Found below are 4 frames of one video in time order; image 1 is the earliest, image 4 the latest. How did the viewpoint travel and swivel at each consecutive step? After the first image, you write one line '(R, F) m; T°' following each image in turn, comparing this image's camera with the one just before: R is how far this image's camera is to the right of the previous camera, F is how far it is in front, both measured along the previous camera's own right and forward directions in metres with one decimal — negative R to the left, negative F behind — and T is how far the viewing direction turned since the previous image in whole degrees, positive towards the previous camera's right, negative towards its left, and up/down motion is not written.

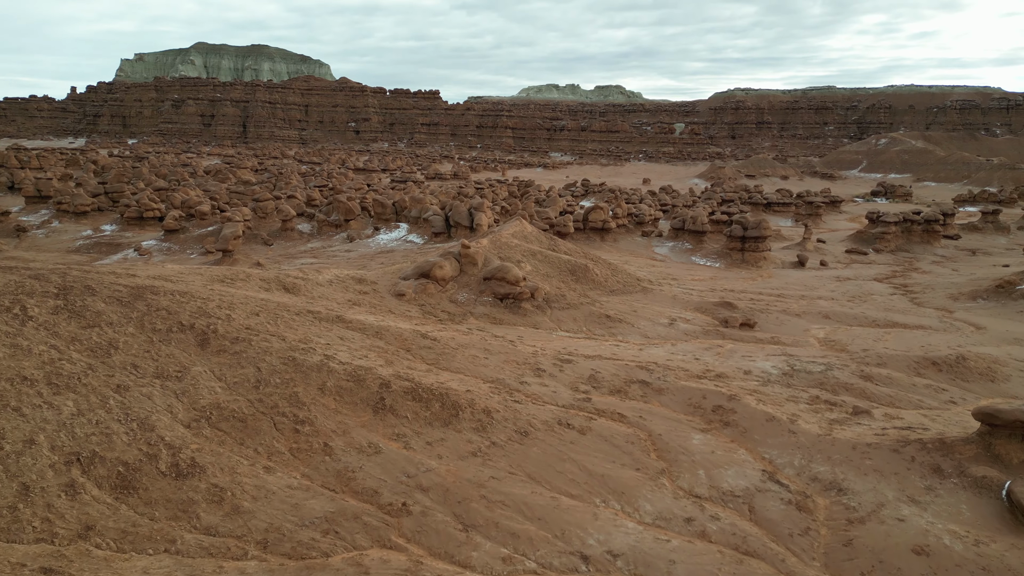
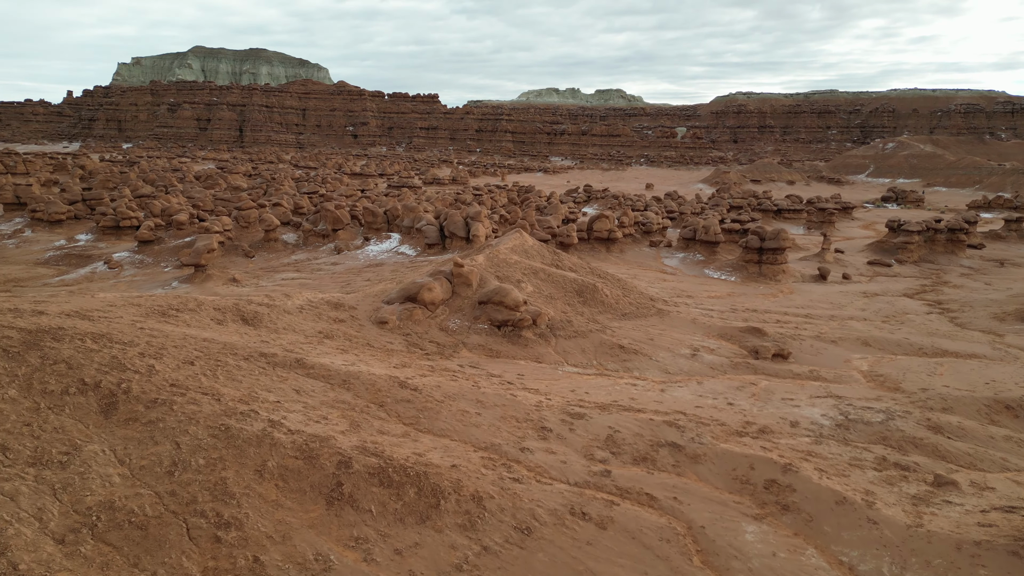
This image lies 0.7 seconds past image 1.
(0.0, +0.8) m; 0°
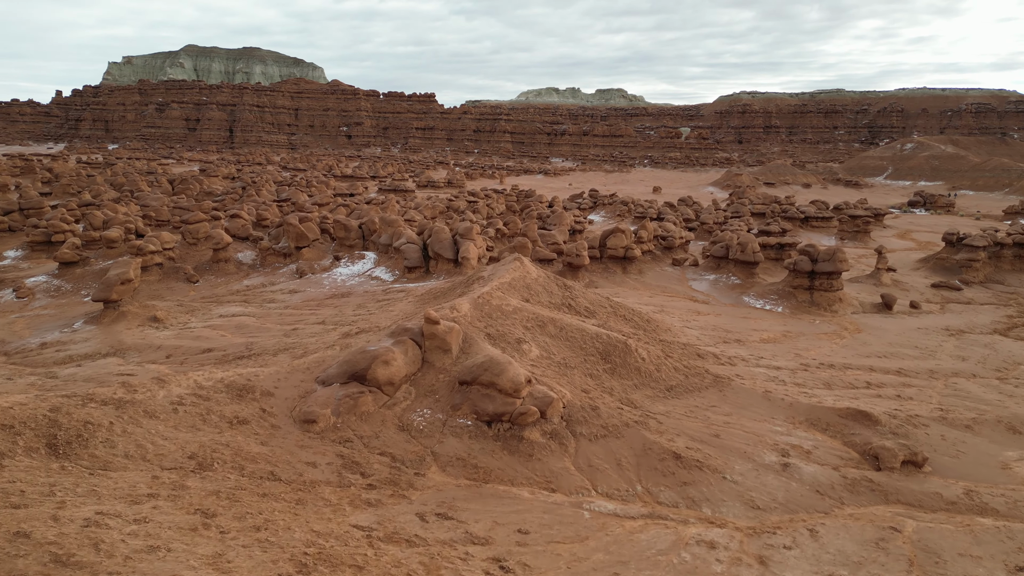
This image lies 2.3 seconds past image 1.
(0.0, +1.8) m; 0°
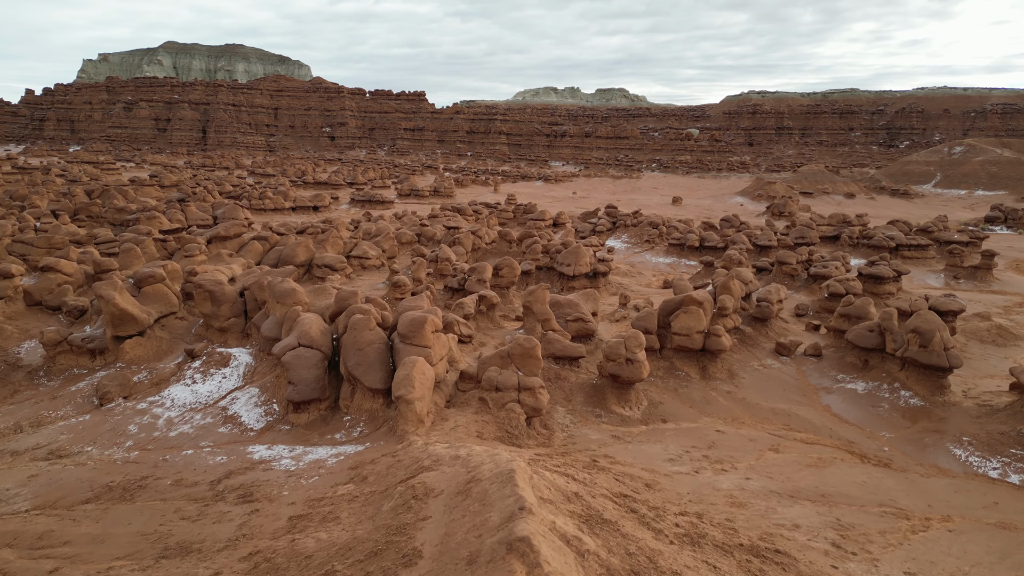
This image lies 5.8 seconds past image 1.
(0.0, +4.2) m; 0°
